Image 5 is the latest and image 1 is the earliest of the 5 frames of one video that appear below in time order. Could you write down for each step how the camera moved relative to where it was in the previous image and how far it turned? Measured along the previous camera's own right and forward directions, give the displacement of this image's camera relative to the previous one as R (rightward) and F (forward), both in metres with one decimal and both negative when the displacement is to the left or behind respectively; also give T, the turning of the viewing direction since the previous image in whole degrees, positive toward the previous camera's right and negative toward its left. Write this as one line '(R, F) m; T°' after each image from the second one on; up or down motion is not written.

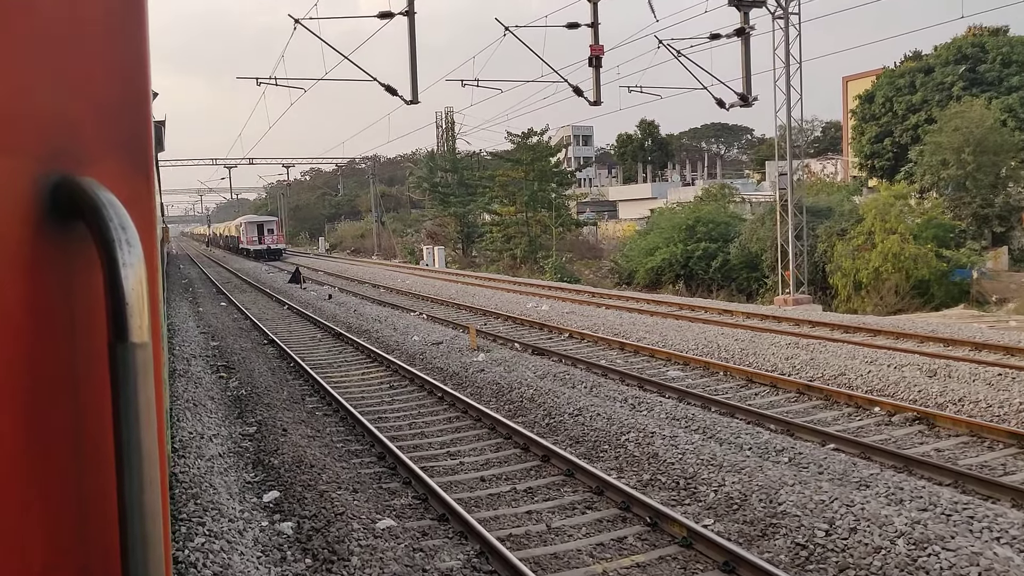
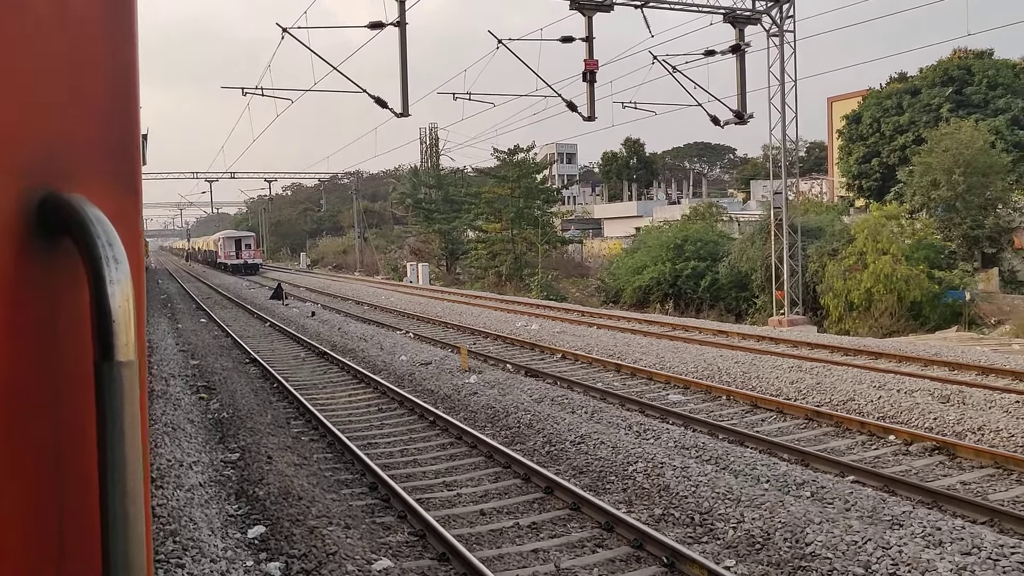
(-0.2, +0.4) m; +1°
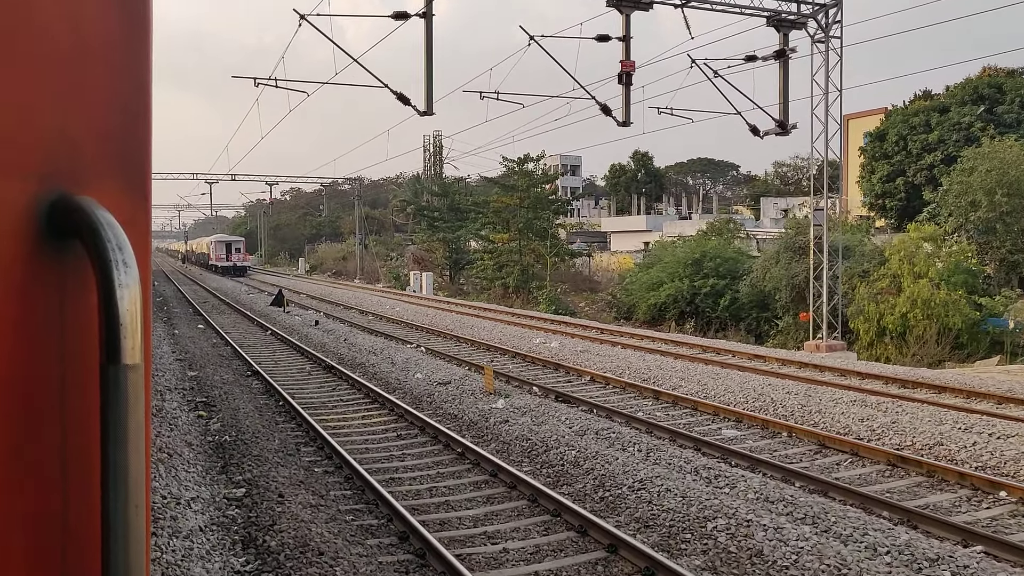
(-0.5, +0.9) m; 0°
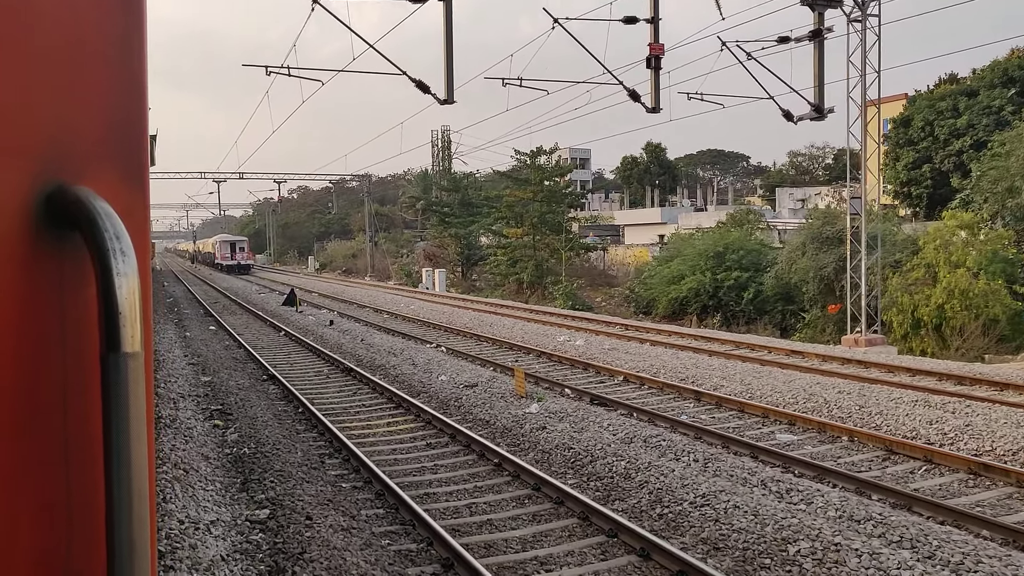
(-0.3, +0.6) m; -1°
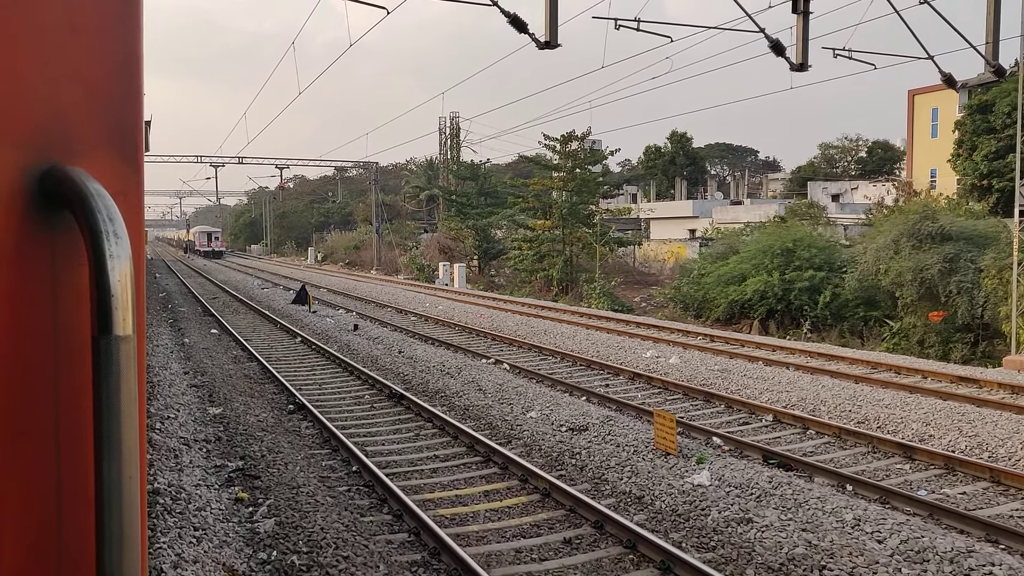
(-1.4, +2.7) m; +1°
